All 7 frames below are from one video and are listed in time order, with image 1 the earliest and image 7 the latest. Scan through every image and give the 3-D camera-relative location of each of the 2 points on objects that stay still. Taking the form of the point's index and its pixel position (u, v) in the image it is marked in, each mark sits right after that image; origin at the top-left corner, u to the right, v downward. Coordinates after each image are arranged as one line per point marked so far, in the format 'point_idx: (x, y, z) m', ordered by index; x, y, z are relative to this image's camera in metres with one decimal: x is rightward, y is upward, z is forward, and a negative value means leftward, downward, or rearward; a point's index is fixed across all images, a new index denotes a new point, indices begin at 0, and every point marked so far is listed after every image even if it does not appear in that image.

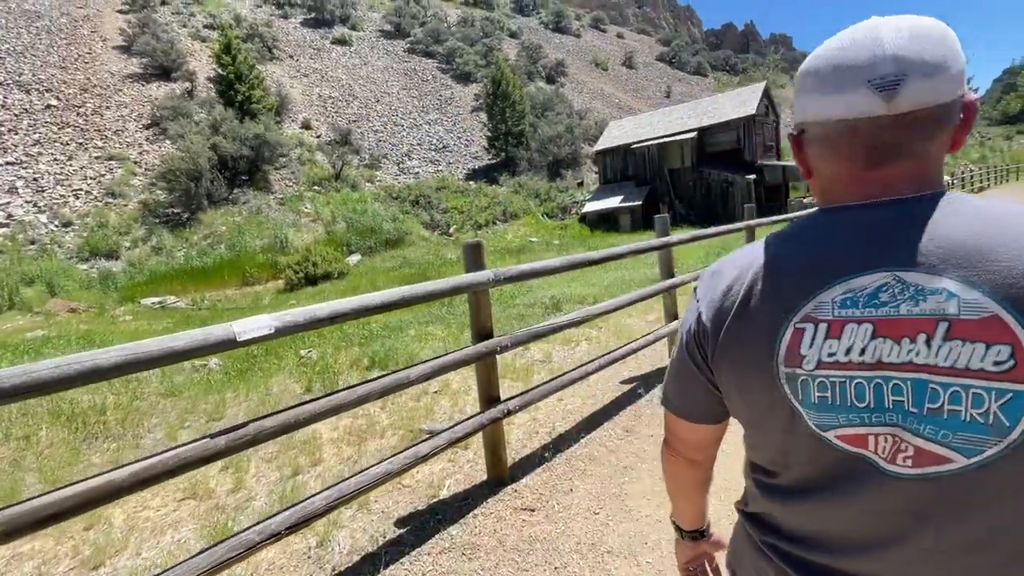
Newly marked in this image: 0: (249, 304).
0: (-6.7, -0.4, +12.4) m
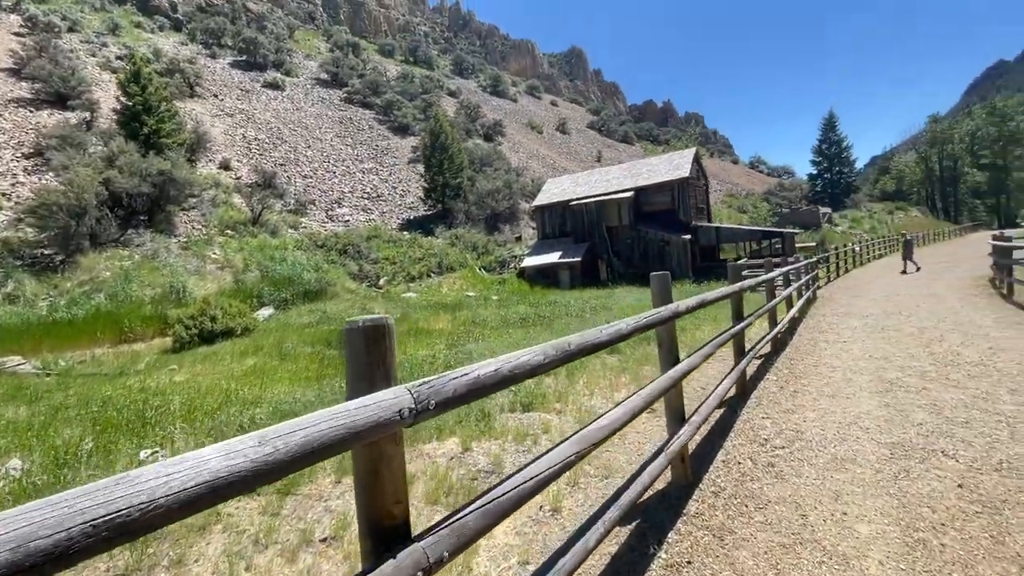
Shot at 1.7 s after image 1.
0: (-8.2, -1.6, +10.0) m
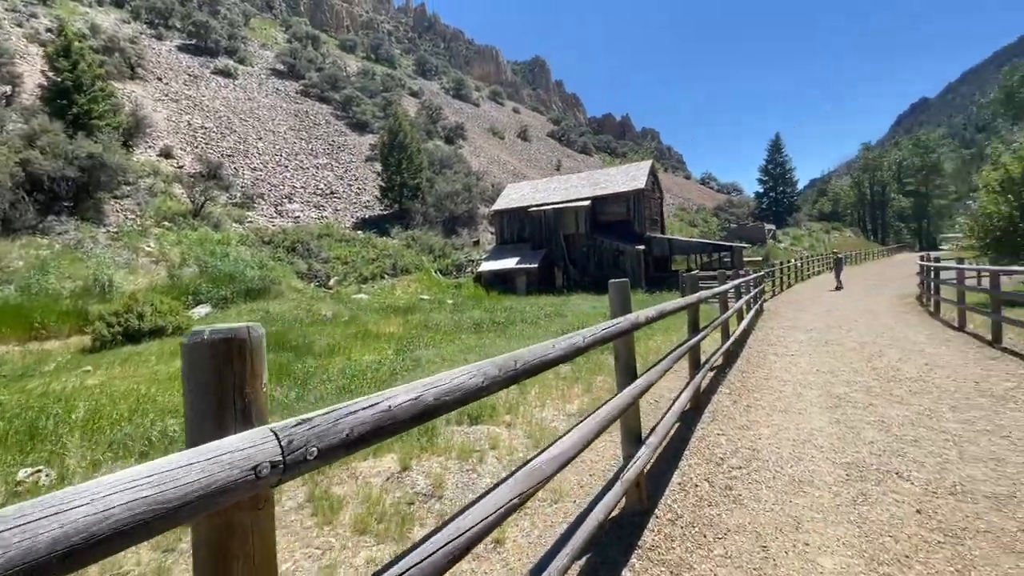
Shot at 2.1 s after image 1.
0: (-9.1, -1.5, +9.0) m
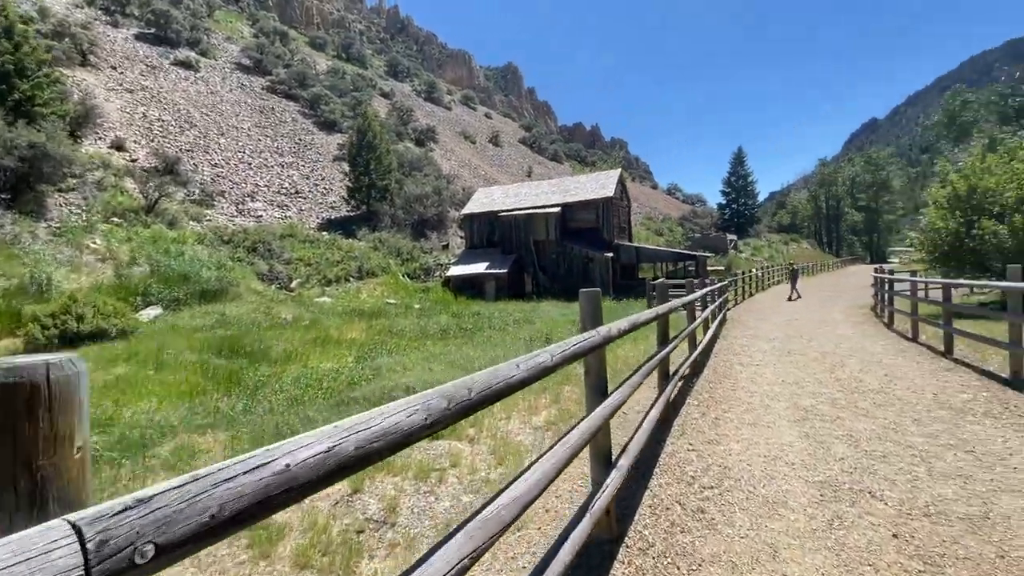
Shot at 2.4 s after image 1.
0: (-9.7, -1.4, +8.2) m
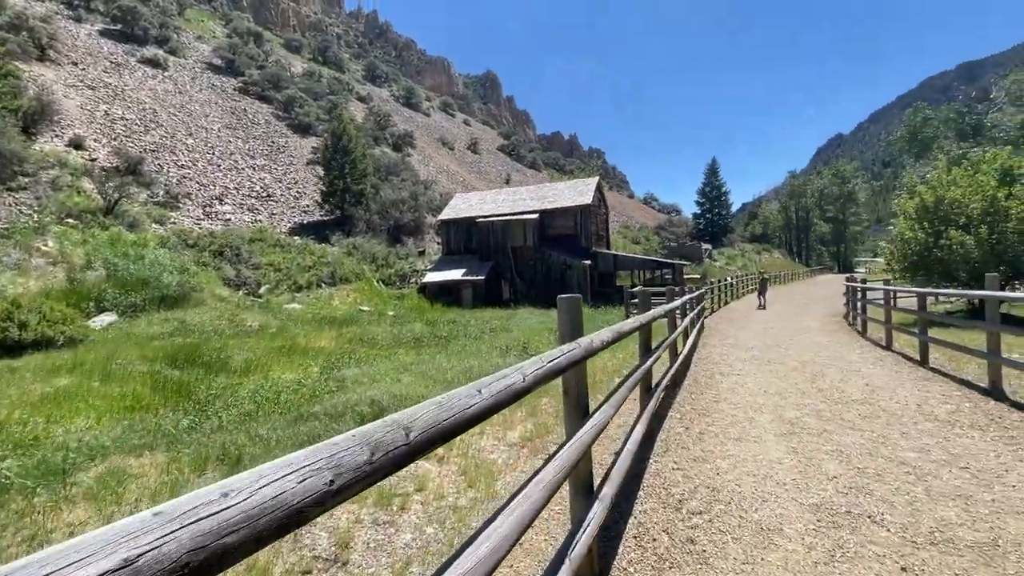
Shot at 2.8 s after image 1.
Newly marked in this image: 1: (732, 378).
0: (-10.1, -1.5, +7.4) m
1: (+3.1, -1.3, +6.7) m
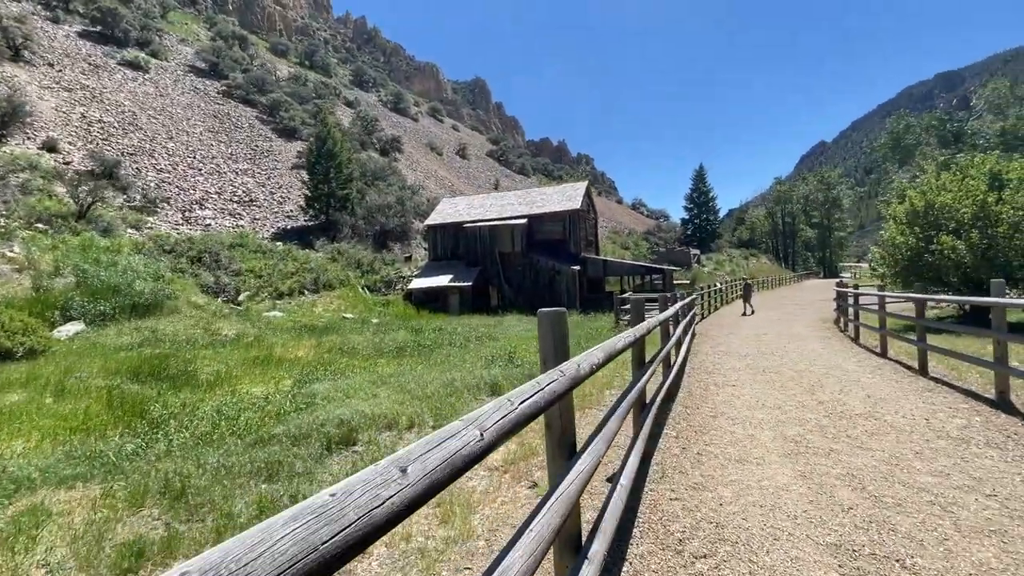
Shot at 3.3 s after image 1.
0: (-10.3, -1.6, +6.8) m
1: (+2.9, -1.3, +6.4) m
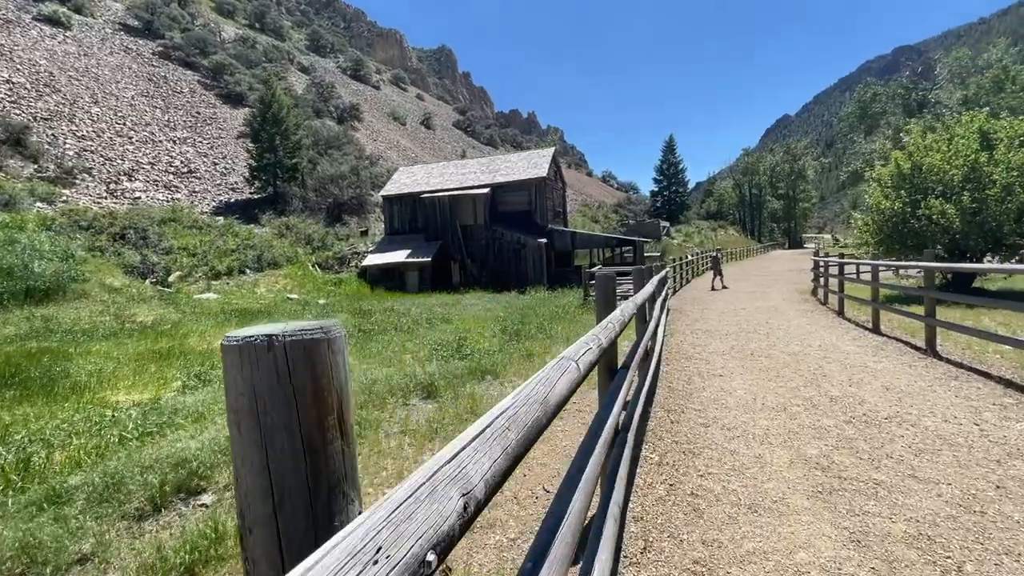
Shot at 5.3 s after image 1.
0: (-10.9, -1.5, +4.9) m
1: (+2.2, -1.0, +5.3) m
